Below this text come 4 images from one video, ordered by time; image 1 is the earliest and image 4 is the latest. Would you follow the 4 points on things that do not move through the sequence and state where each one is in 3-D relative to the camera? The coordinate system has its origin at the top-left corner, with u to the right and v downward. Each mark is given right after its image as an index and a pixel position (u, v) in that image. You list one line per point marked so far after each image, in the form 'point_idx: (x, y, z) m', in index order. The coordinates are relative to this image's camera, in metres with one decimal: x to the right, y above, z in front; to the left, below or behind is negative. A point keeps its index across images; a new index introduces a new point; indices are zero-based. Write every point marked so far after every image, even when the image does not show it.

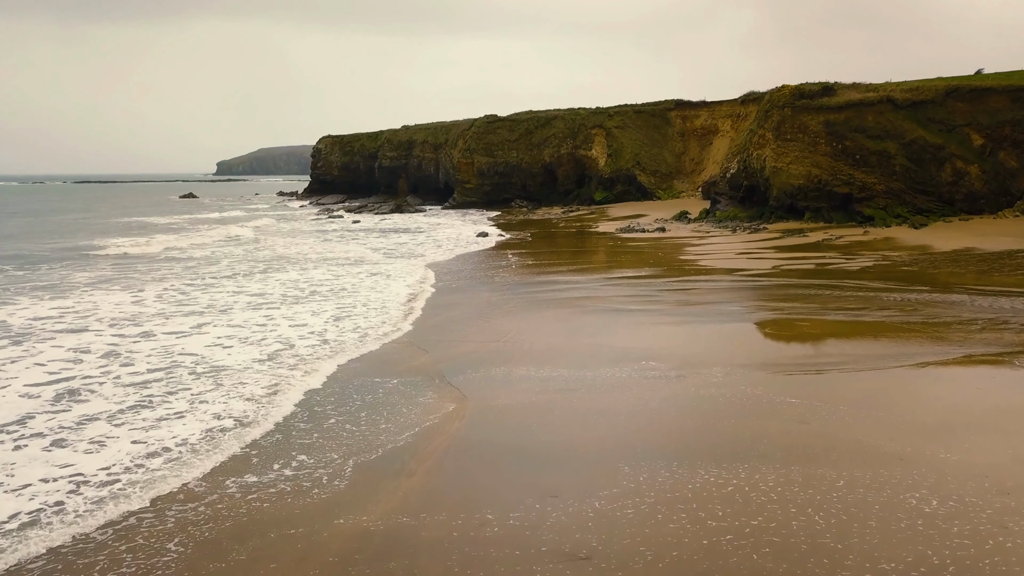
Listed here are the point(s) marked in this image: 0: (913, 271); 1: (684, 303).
0: (+9.3, +0.4, +14.8) m
1: (+3.4, -0.3, +12.4) m
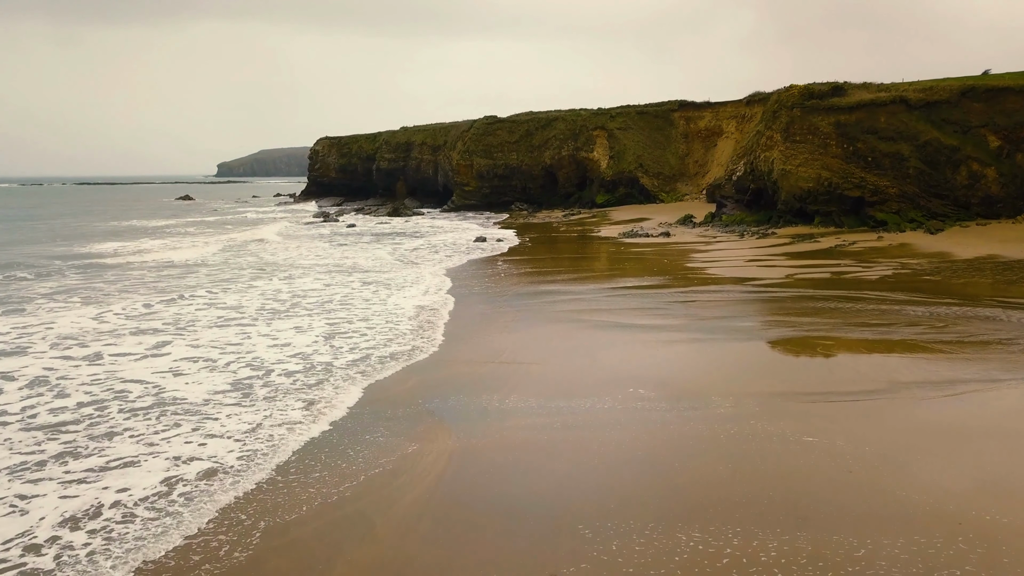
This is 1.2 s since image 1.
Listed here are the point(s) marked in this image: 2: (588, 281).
0: (+9.3, +0.2, +13.9) m
1: (+3.3, -0.5, +11.5) m
2: (+1.9, +0.2, +16.1) m
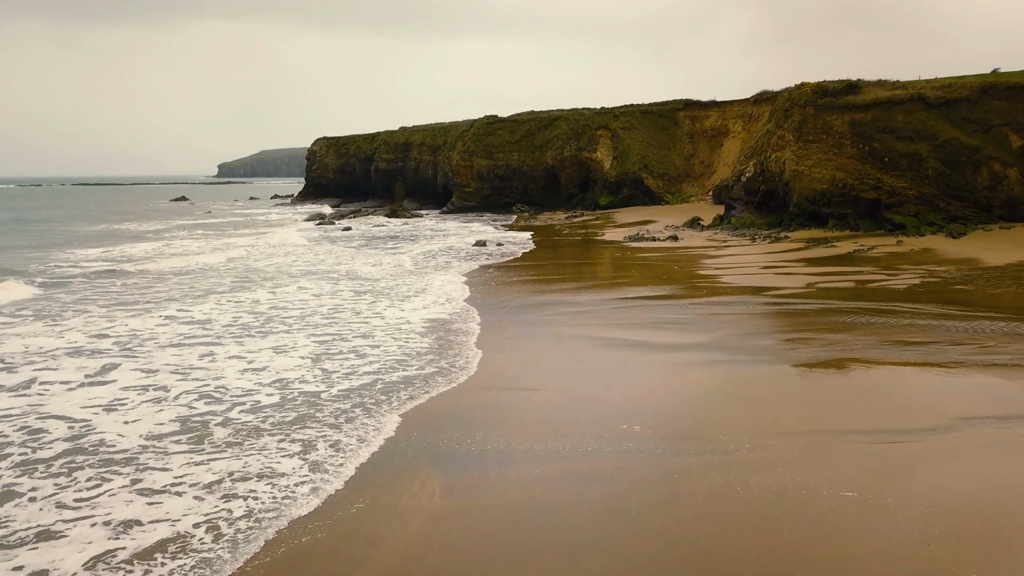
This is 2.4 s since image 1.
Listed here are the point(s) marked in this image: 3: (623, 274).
0: (+9.3, -0.1, +12.9) m
1: (+3.3, -0.8, +10.5) m
2: (+1.9, 0.0, +15.1) m
3: (+3.1, +0.4, +17.7) m
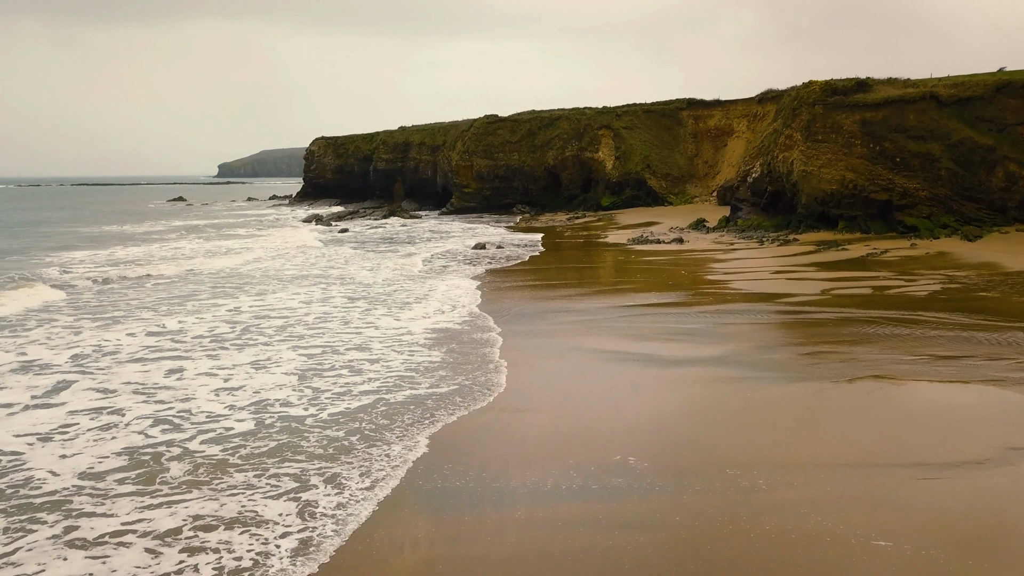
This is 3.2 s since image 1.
0: (+9.3, -0.2, +12.2) m
1: (+3.3, -0.9, +9.9) m
2: (+1.9, -0.2, +14.4) m
3: (+3.1, +0.2, +17.0) m
